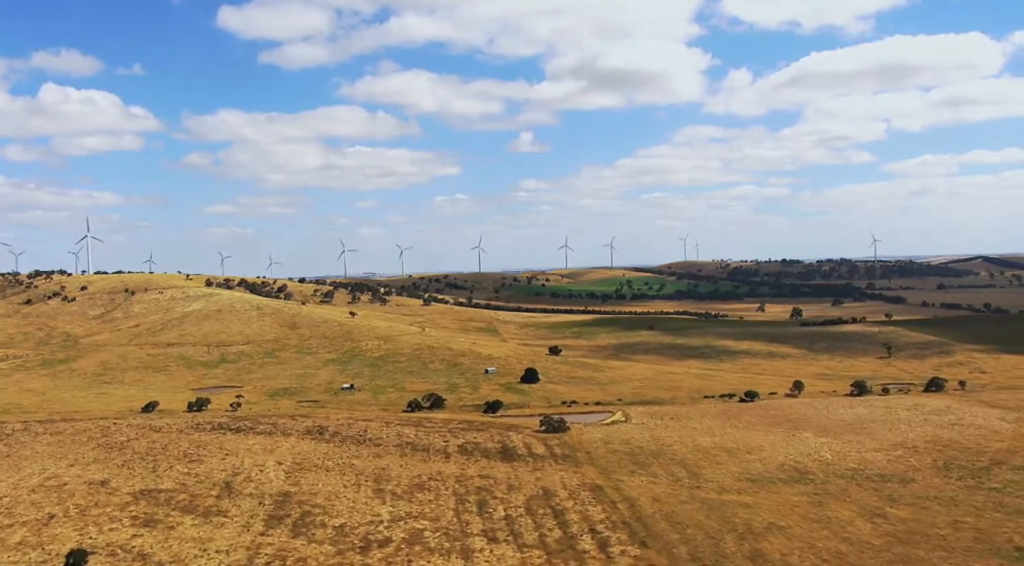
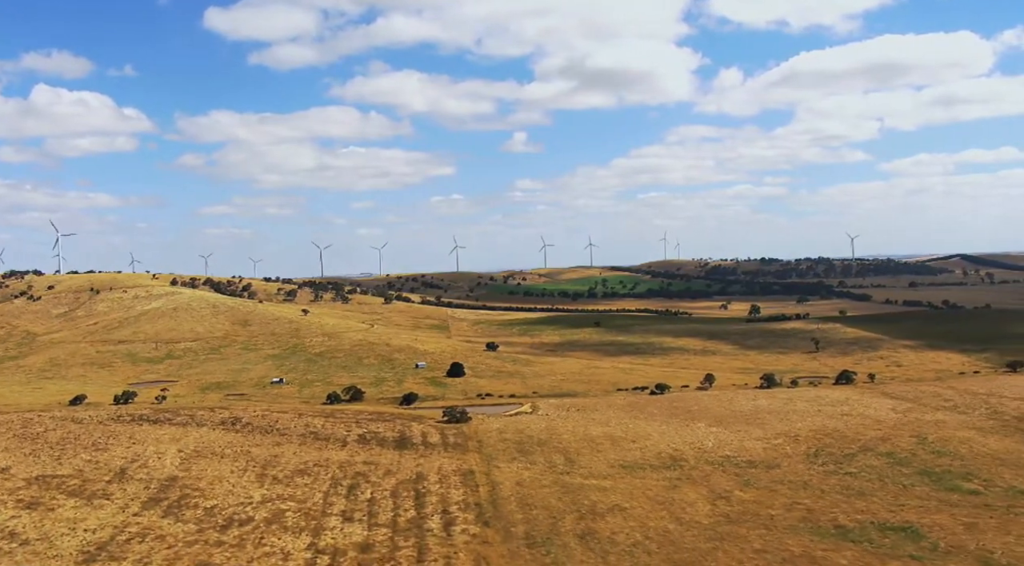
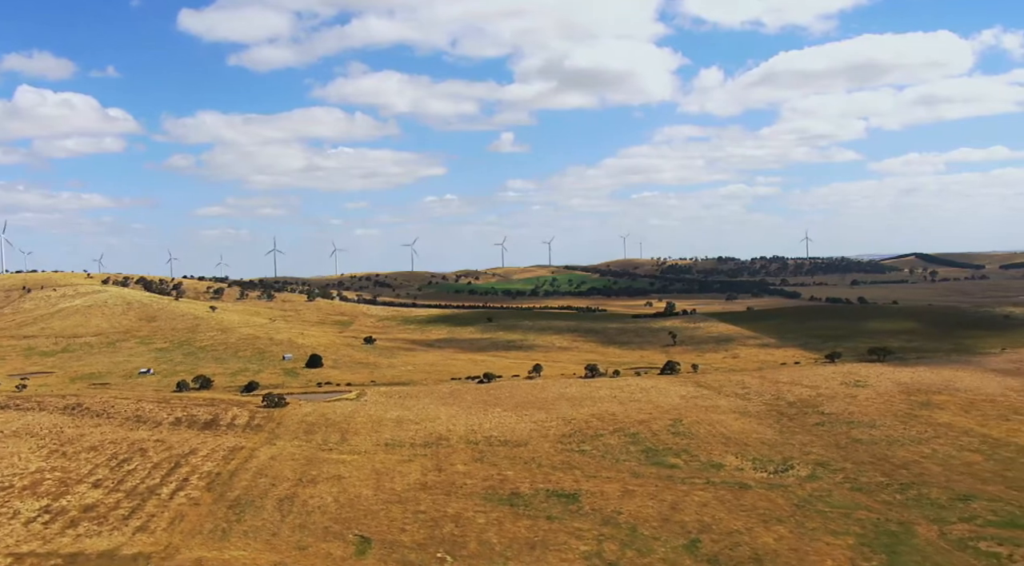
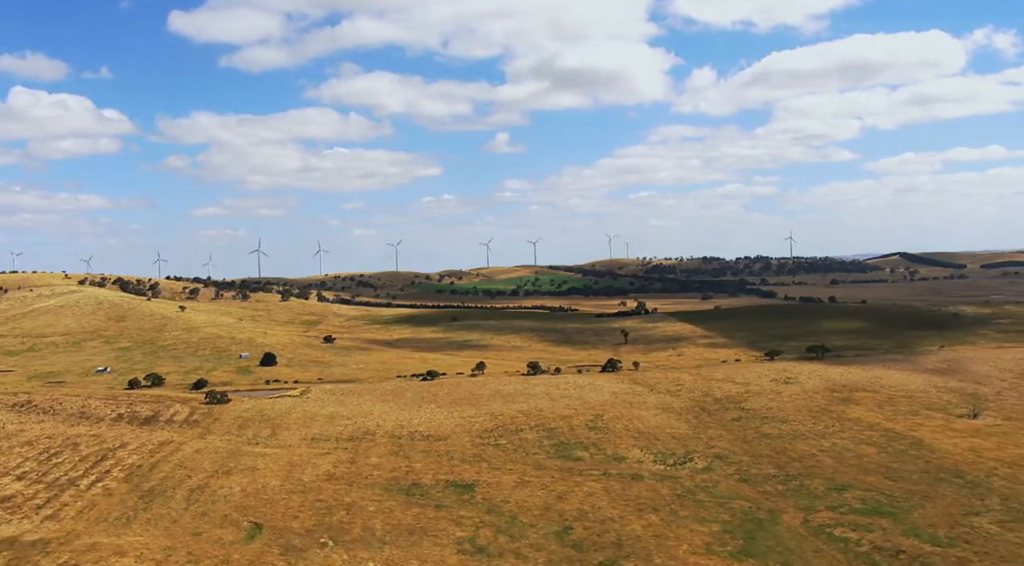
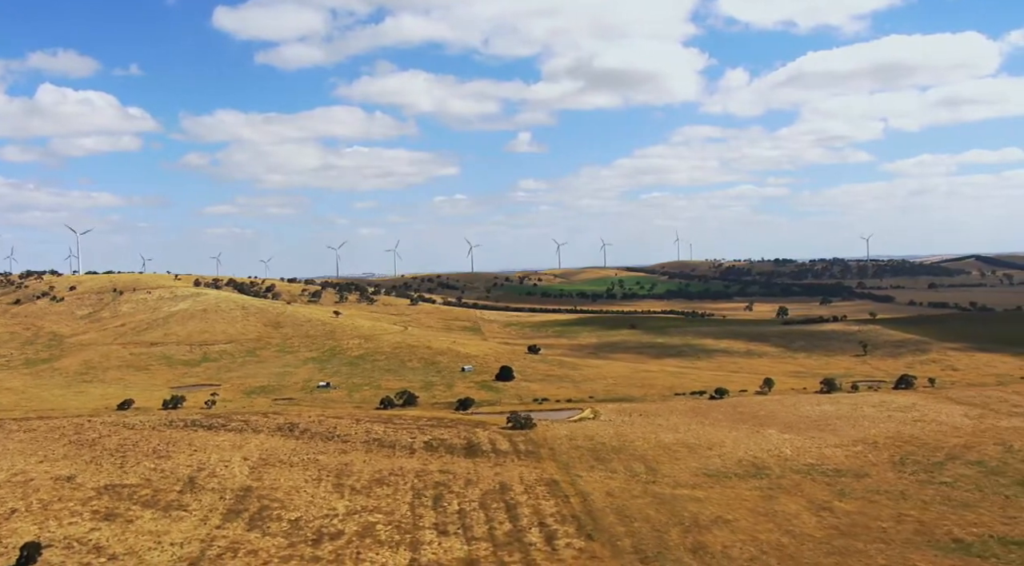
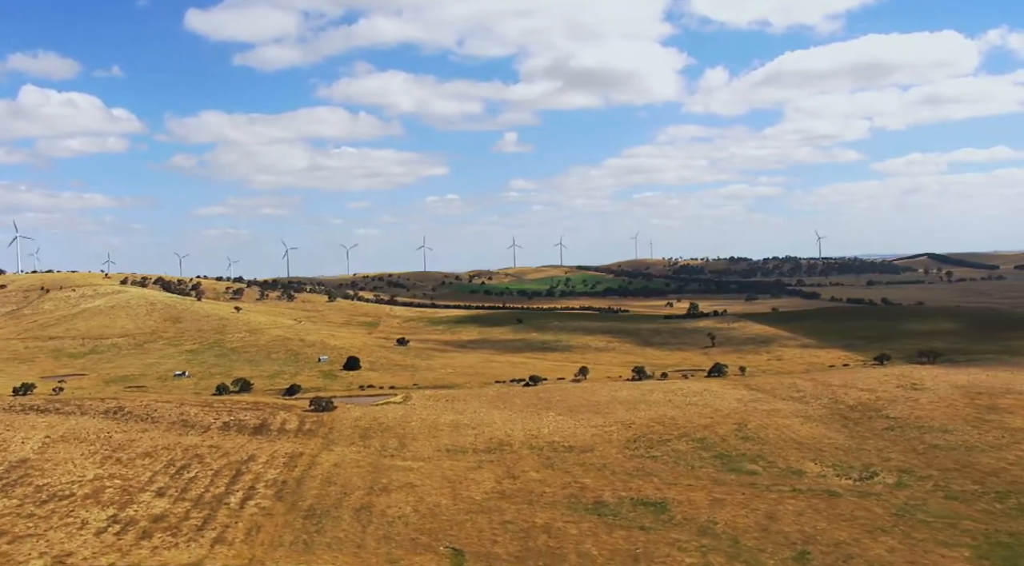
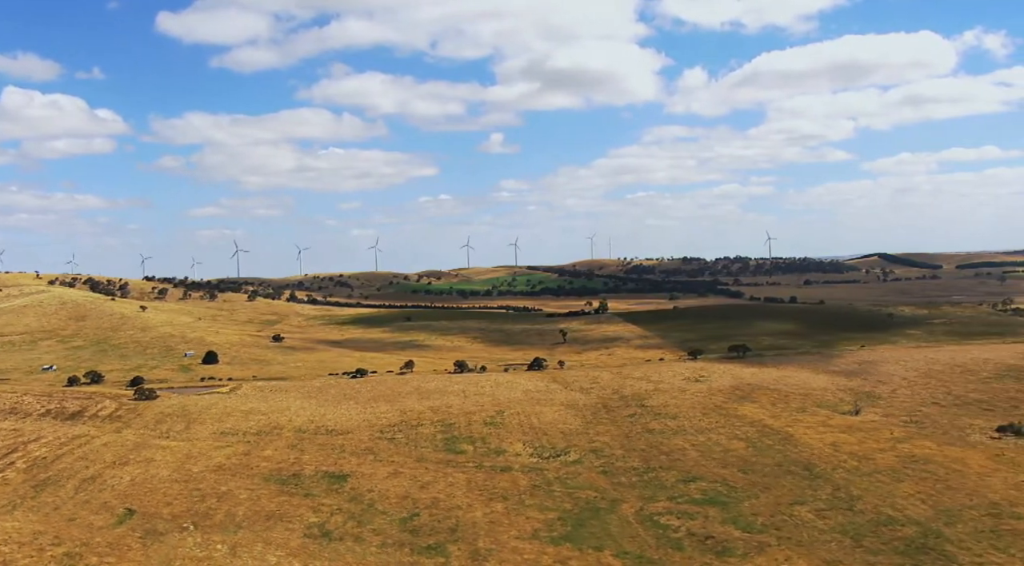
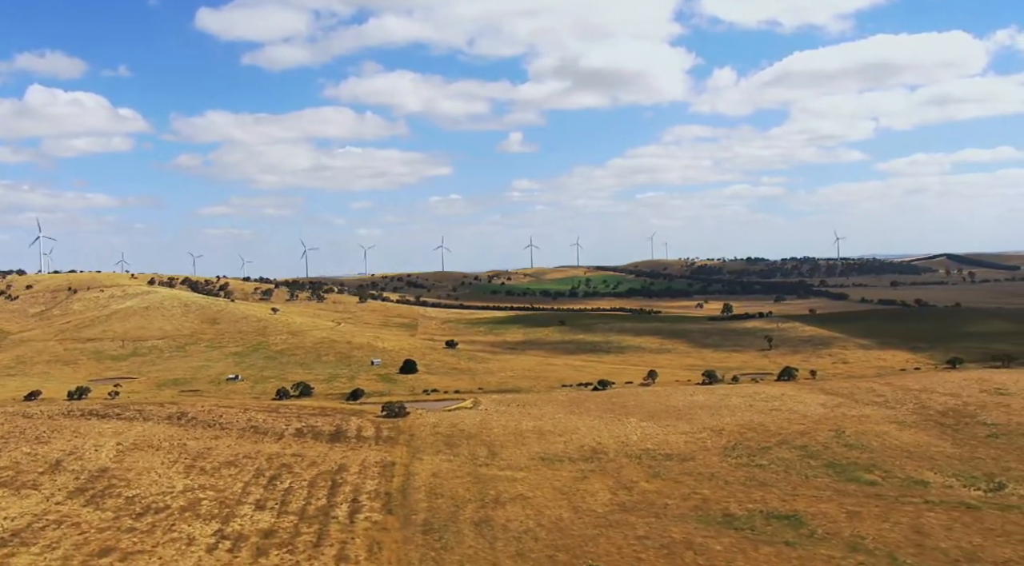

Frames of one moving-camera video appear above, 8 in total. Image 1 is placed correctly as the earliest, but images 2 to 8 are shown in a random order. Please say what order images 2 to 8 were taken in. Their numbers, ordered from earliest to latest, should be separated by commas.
5, 2, 8, 6, 3, 4, 7
